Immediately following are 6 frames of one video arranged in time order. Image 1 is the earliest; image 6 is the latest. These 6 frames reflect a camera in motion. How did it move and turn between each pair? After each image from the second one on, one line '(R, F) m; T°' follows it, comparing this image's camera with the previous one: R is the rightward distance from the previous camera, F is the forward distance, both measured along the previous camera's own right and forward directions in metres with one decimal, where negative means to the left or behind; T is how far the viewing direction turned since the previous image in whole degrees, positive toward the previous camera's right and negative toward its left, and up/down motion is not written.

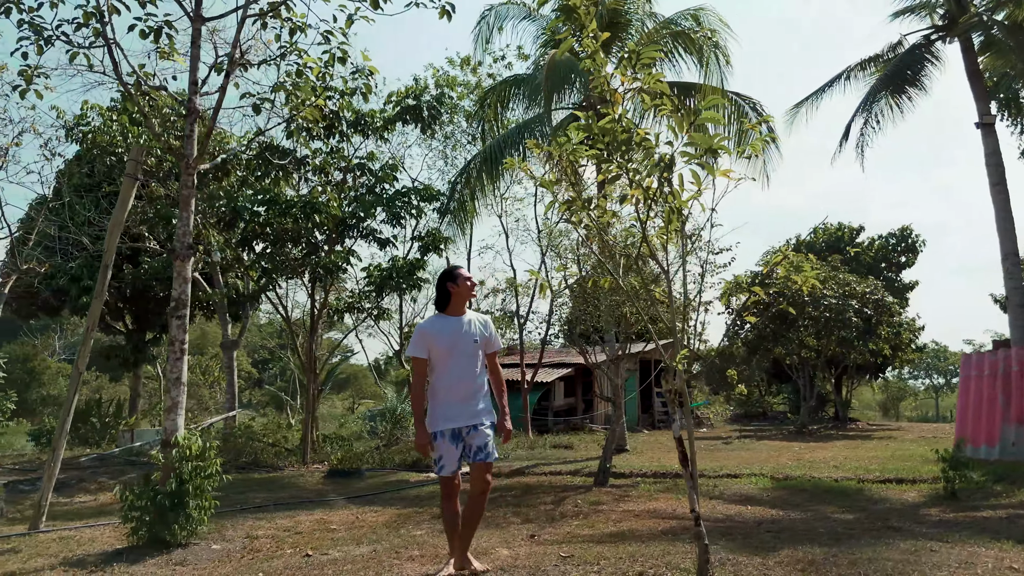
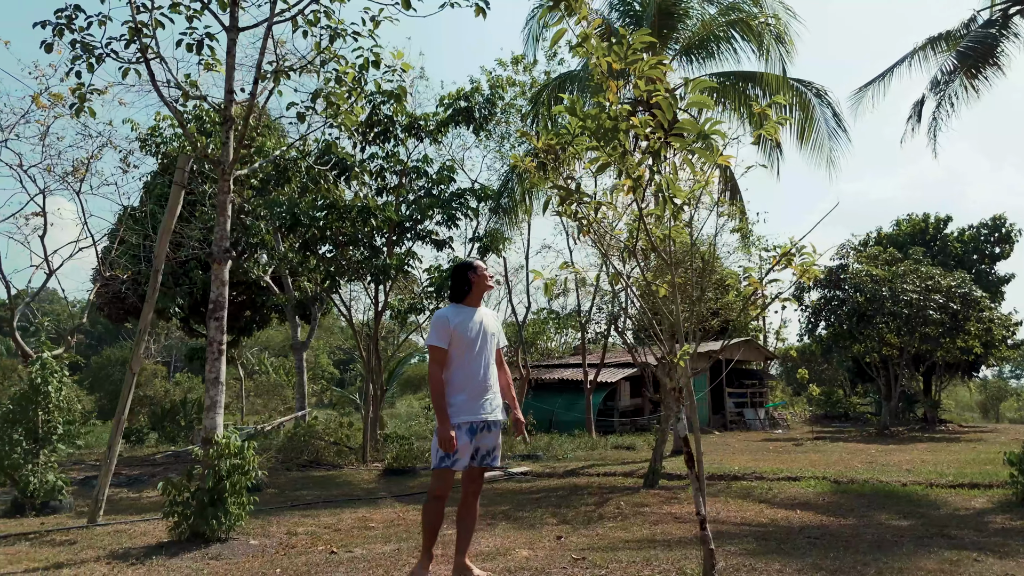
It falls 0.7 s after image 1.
(+0.3, +0.1) m; -6°
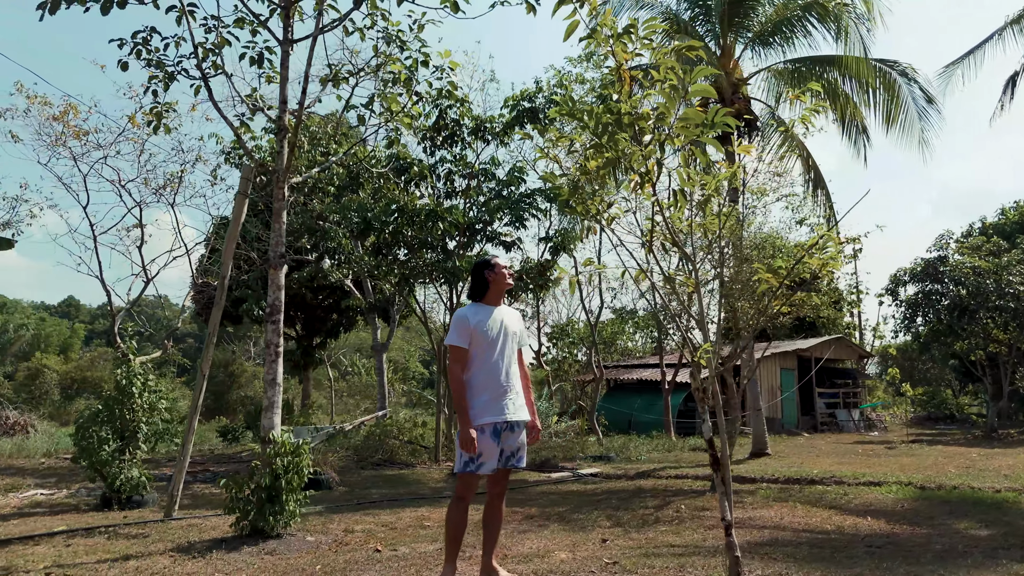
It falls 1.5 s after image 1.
(+0.3, +0.1) m; -7°
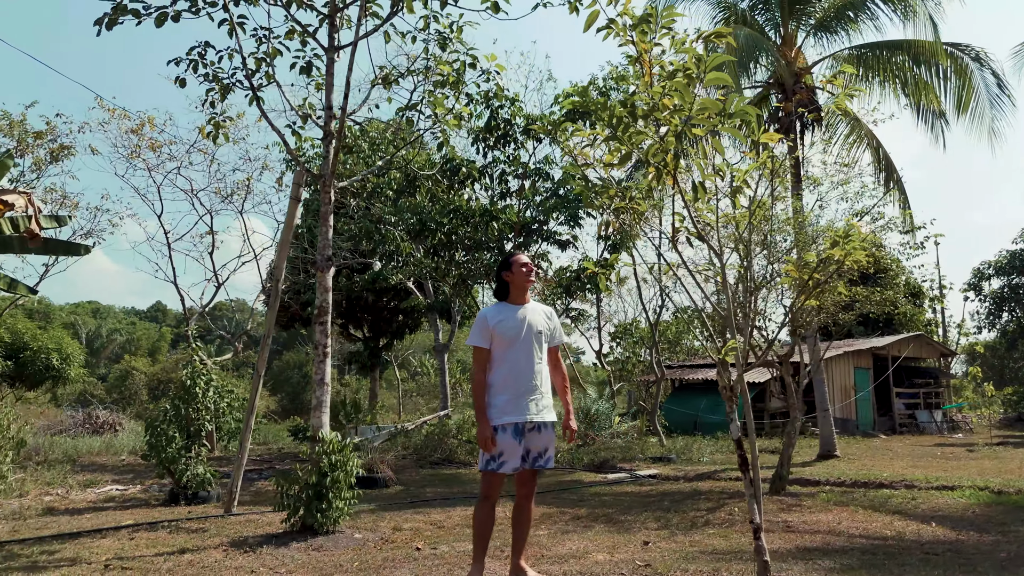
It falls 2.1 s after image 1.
(+0.2, 0.0) m; -5°
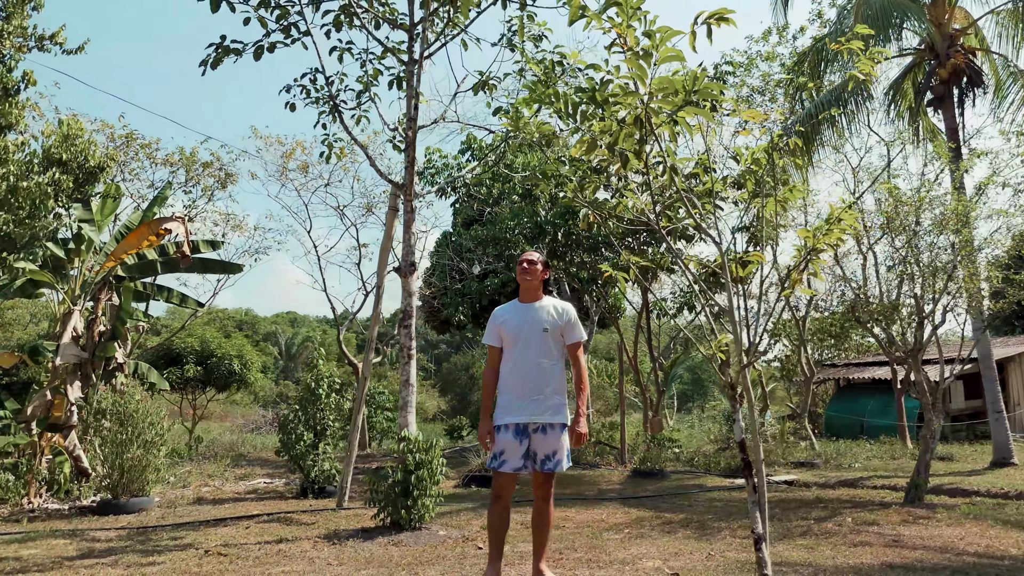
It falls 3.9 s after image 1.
(+0.7, +0.1) m; -13°
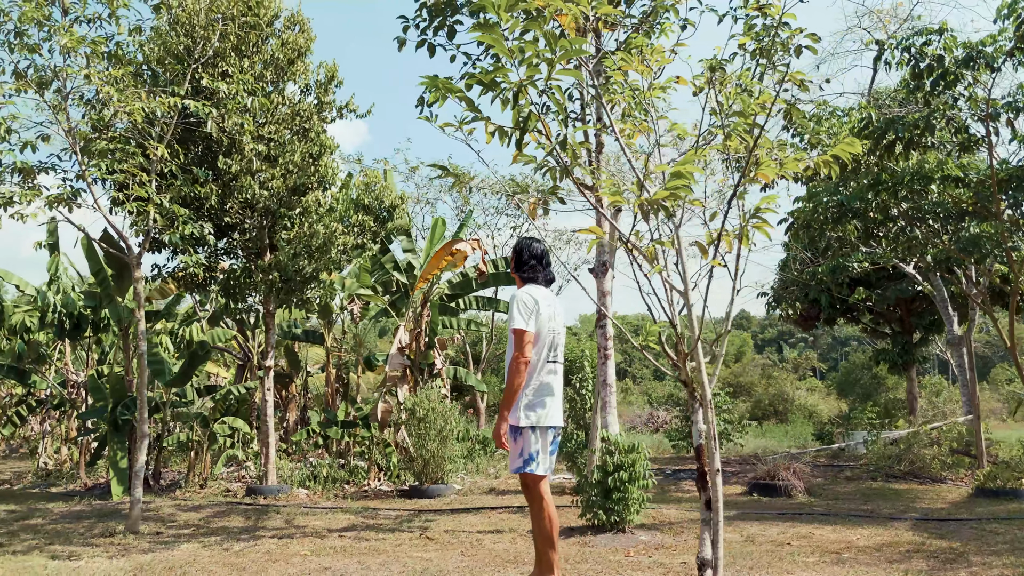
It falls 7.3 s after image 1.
(+1.5, +0.5) m; -30°
